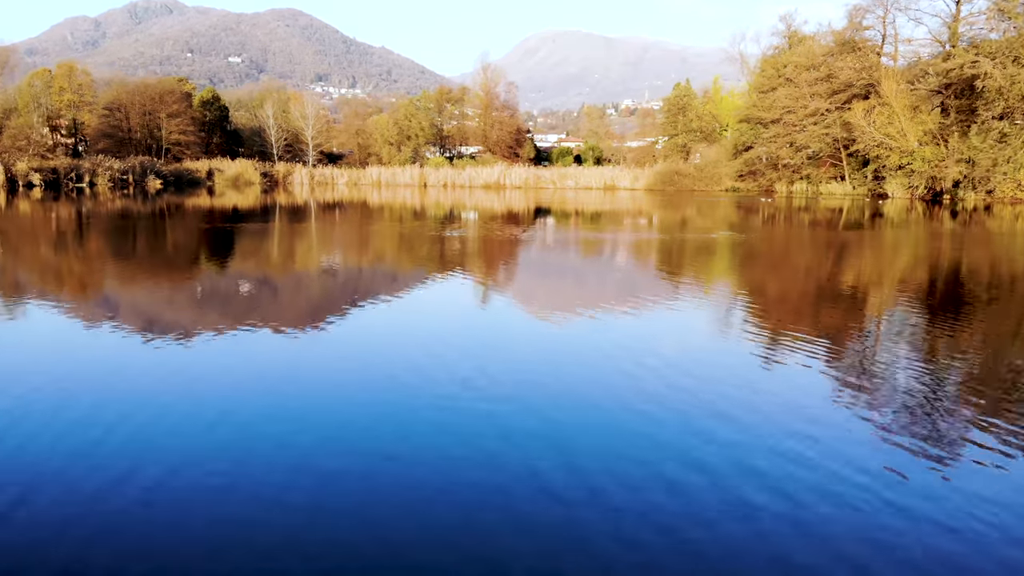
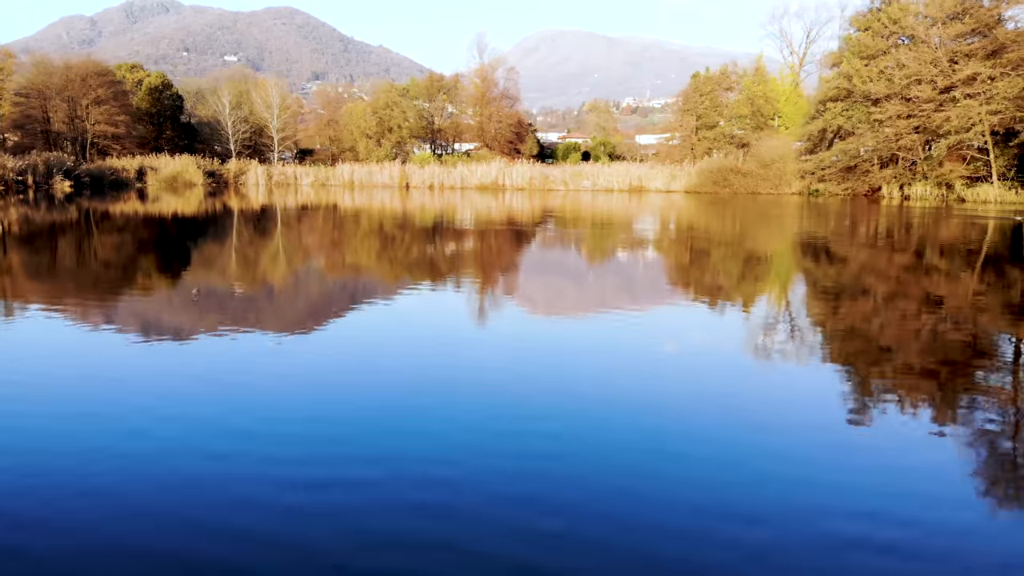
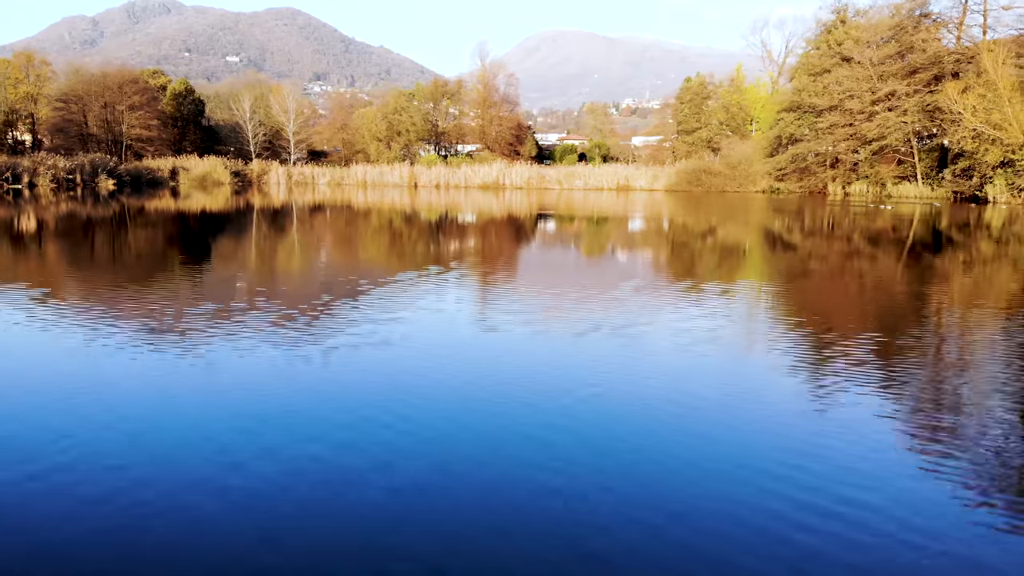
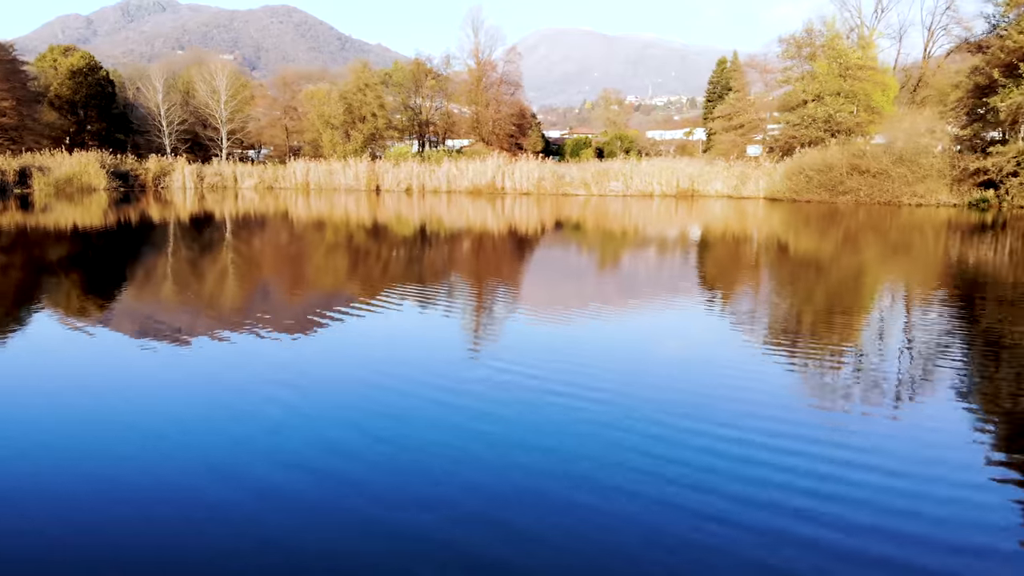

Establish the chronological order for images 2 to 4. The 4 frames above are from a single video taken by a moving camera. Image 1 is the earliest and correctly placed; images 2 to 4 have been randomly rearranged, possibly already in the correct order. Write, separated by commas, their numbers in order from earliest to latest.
3, 2, 4
